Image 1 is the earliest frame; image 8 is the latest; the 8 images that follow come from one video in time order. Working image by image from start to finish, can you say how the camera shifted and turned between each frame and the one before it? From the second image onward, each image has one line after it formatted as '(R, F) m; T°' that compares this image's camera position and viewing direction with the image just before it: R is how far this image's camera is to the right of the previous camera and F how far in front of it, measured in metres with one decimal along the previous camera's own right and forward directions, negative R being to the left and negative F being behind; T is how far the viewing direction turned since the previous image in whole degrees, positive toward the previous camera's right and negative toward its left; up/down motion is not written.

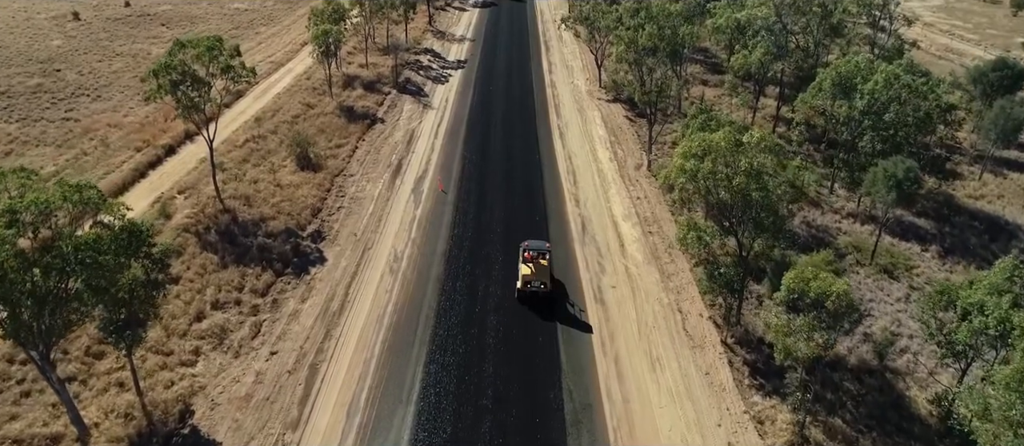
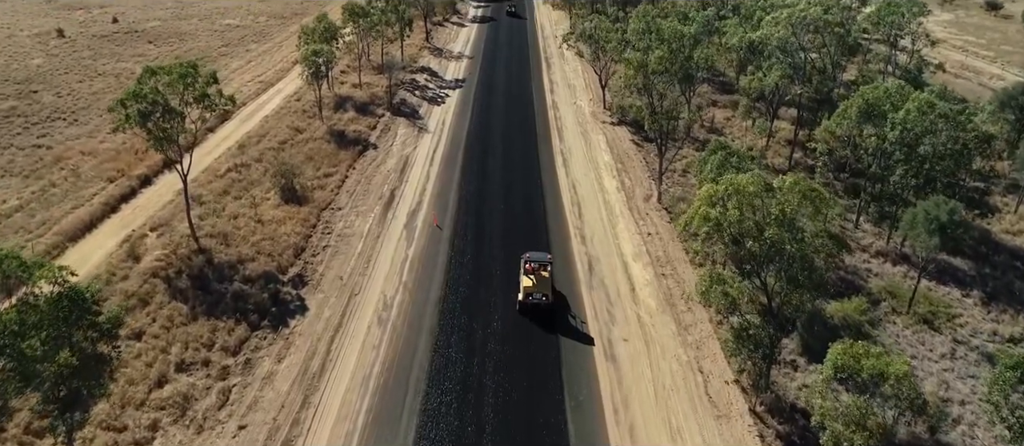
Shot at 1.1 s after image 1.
(-0.1, +3.5) m; 0°
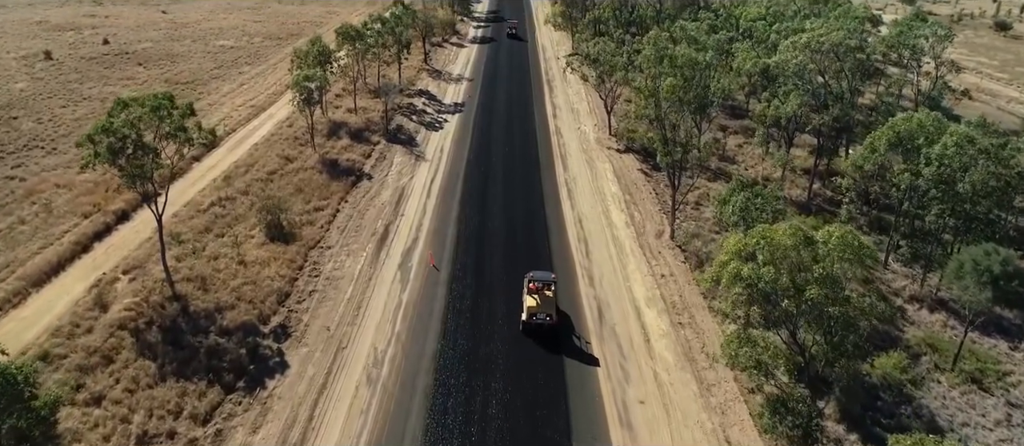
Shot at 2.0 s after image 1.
(-0.2, +3.1) m; 0°
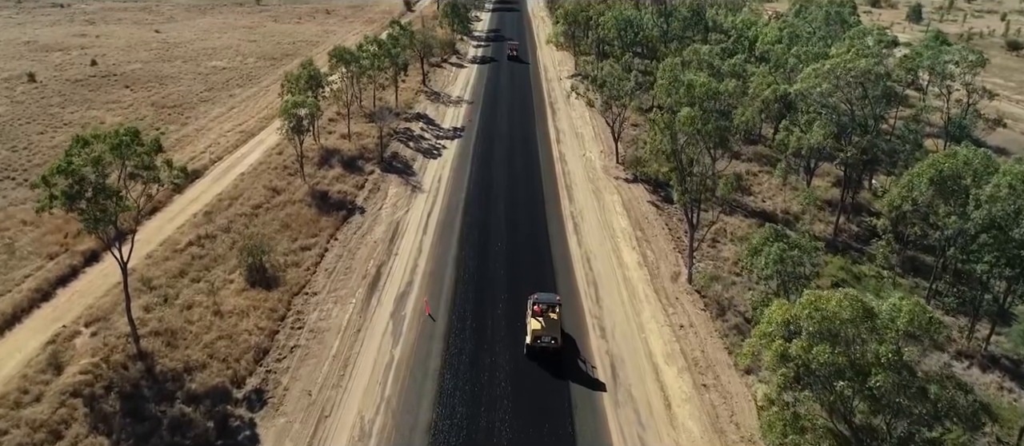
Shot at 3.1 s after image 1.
(-0.2, +3.6) m; 0°
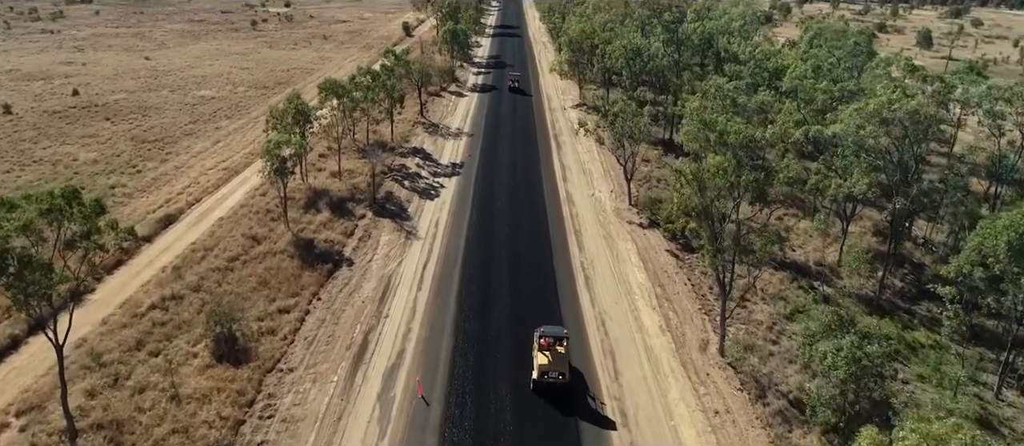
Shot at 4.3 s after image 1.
(-0.3, +4.9) m; 0°
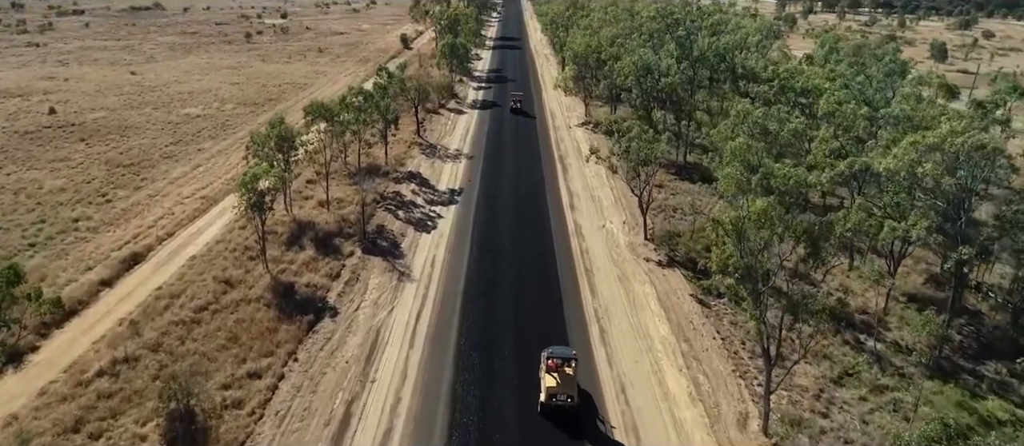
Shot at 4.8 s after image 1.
(-0.3, +5.2) m; 0°
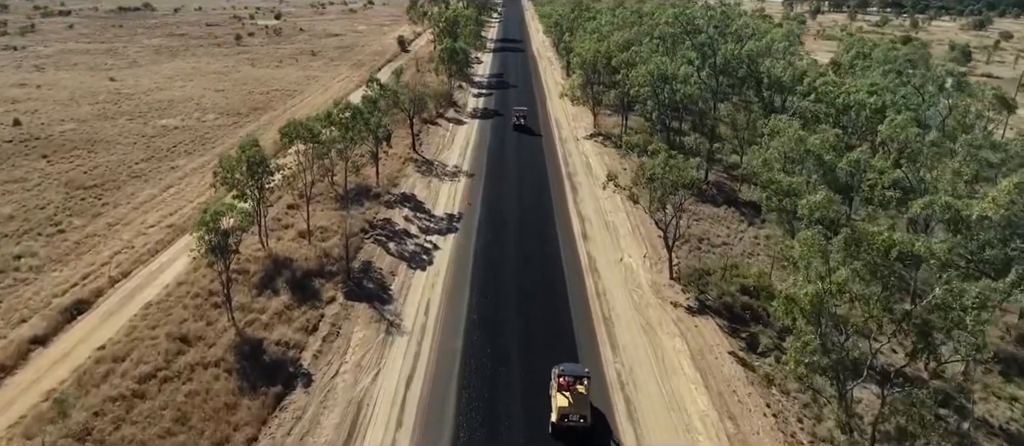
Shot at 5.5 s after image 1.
(-0.4, +6.6) m; 0°
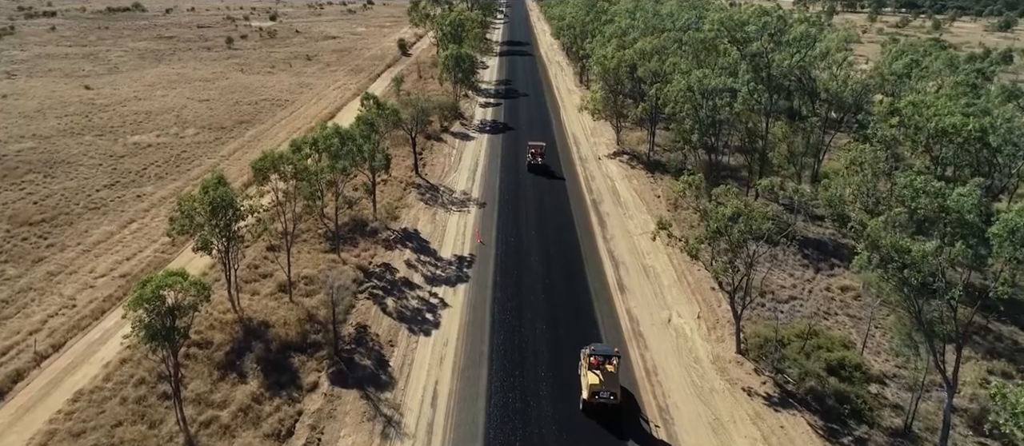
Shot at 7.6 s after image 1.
(-1.5, +8.9) m; 0°
